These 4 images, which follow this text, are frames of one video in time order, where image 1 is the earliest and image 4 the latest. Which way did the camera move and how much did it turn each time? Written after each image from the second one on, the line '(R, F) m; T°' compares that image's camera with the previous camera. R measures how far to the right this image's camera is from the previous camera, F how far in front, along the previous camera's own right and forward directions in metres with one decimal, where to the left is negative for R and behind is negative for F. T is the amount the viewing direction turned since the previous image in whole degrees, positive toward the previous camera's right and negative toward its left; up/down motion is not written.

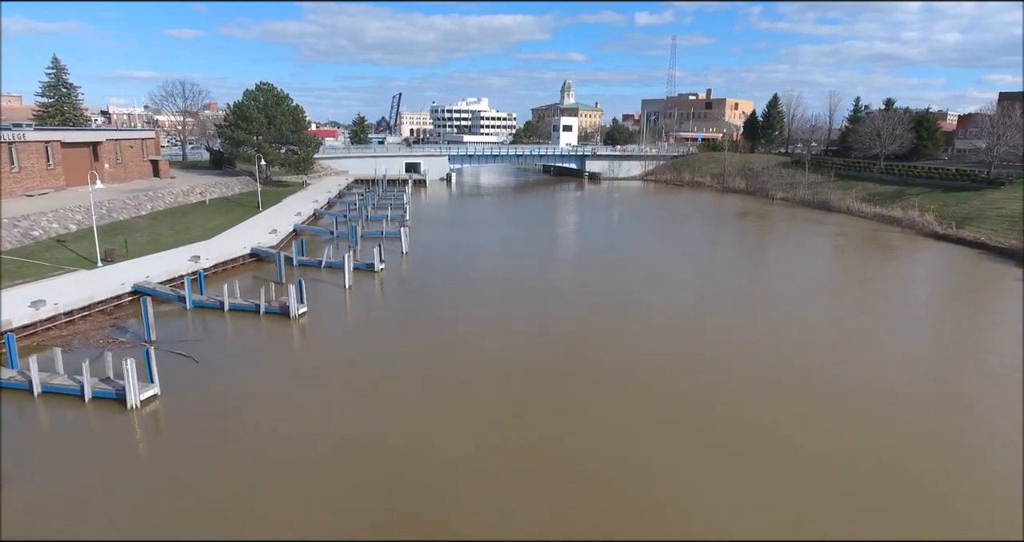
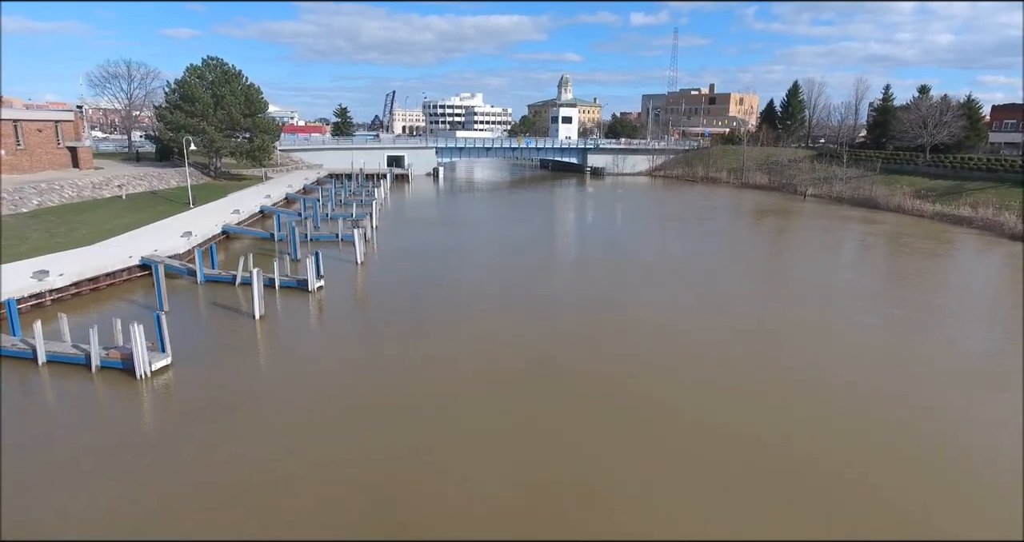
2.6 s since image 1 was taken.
(+0.1, +3.5) m; 0°
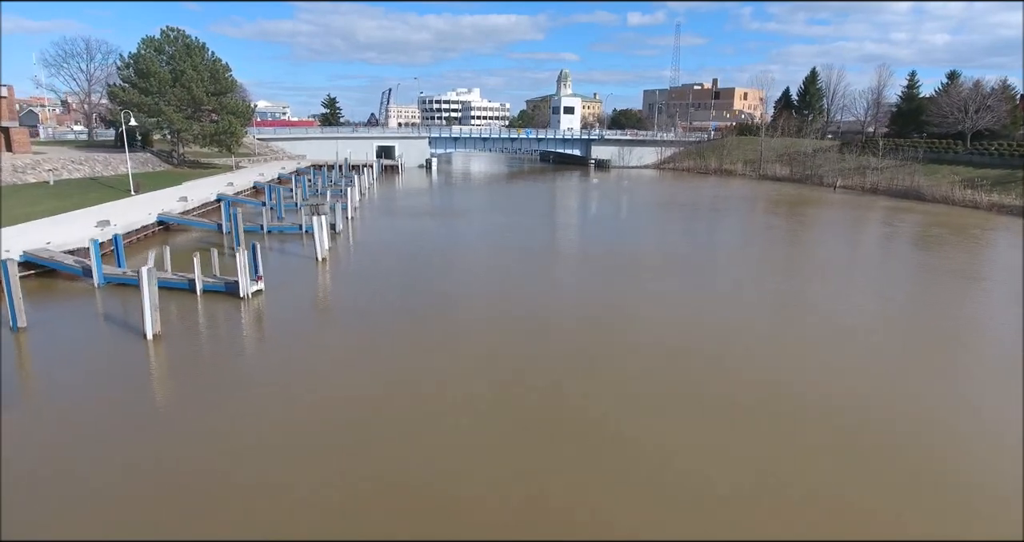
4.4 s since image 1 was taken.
(-0.1, +2.3) m; 0°
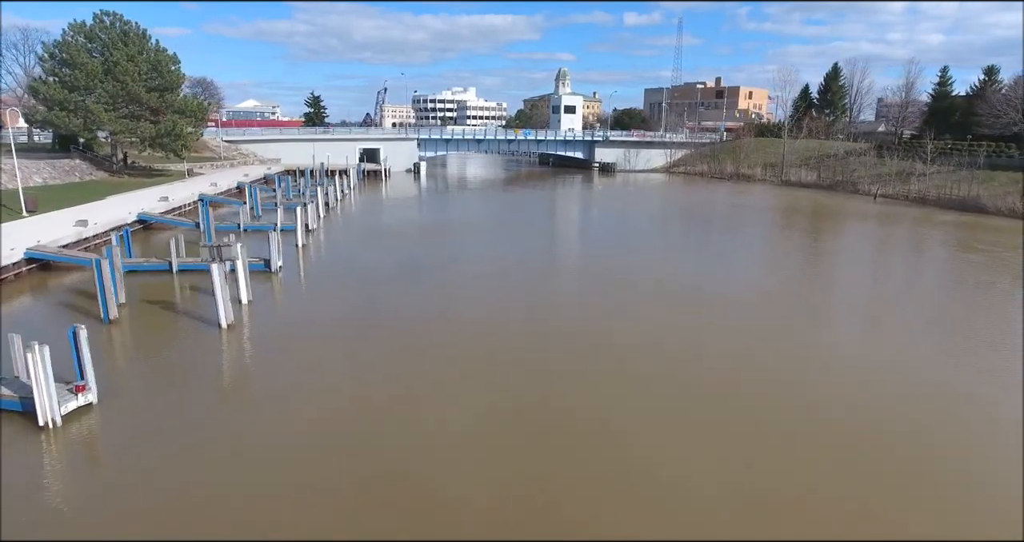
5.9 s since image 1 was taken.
(+0.1, +2.6) m; 0°
